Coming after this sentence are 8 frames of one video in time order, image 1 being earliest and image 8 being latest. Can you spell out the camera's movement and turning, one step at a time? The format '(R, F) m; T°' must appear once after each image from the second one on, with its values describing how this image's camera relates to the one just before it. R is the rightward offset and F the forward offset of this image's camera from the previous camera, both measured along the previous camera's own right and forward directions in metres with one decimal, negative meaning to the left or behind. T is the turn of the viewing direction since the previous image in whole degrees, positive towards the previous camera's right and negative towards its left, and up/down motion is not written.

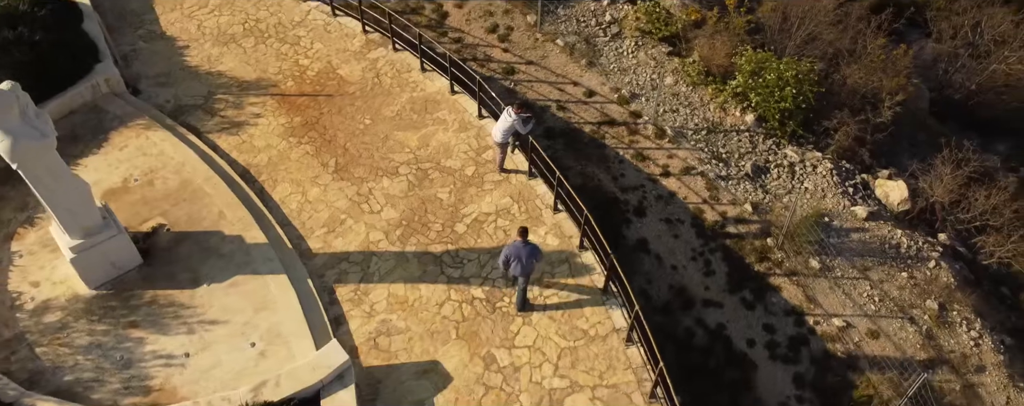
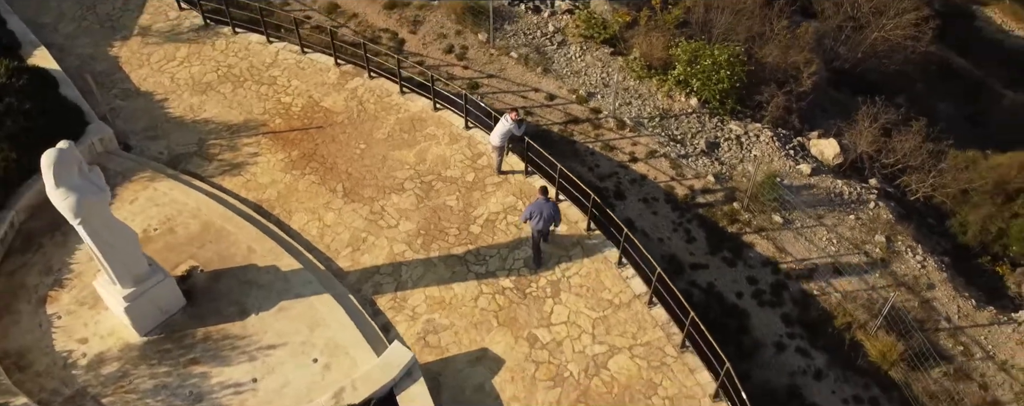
(-1.2, -0.5) m; +7°
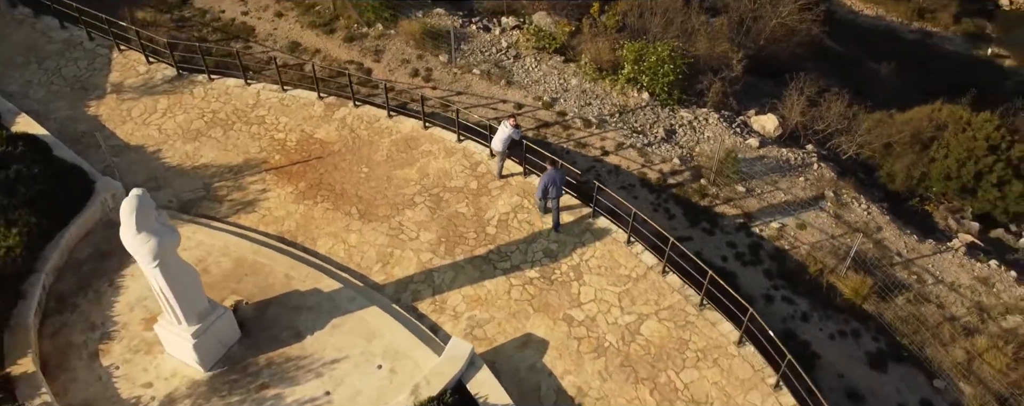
(-1.3, -0.5) m; +7°
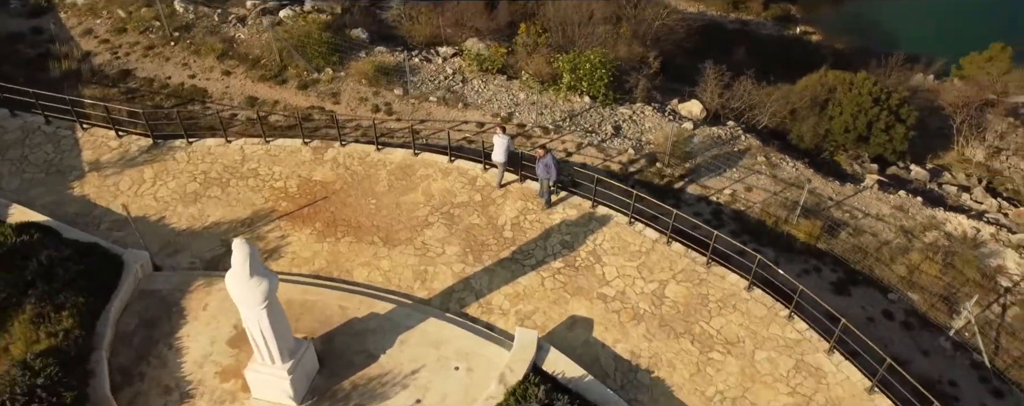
(-1.7, -0.6) m; +9°
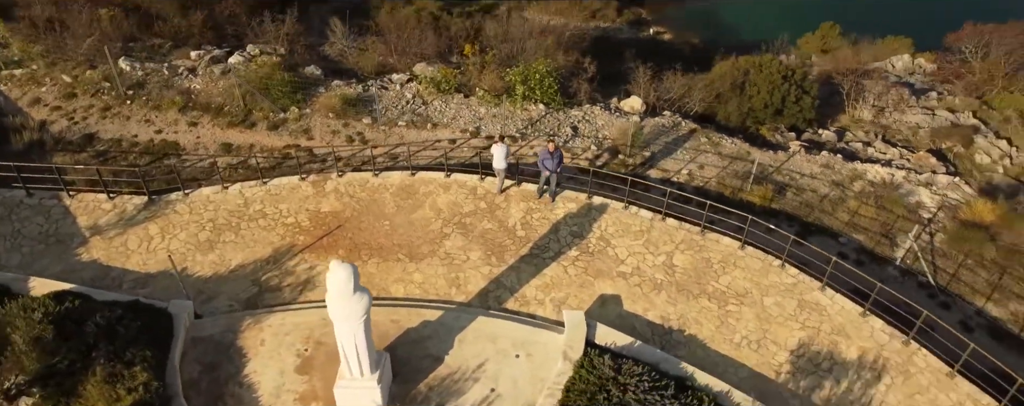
(-1.6, -0.6) m; +8°
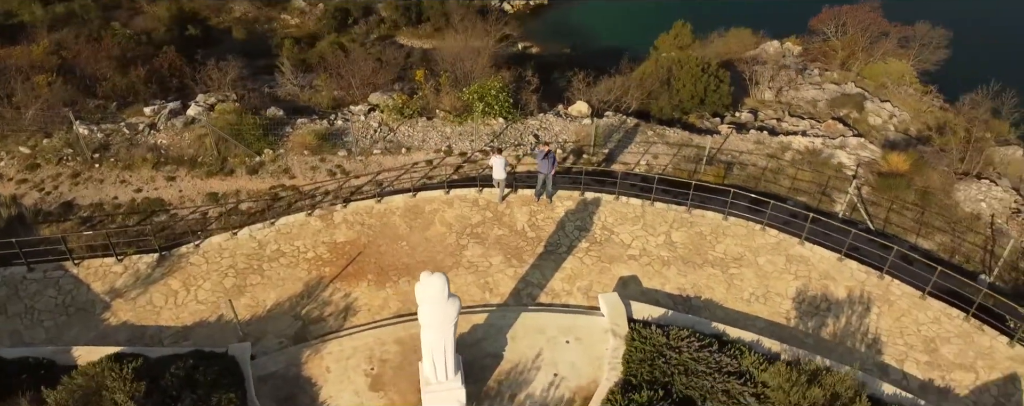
(-1.7, -0.6) m; +8°
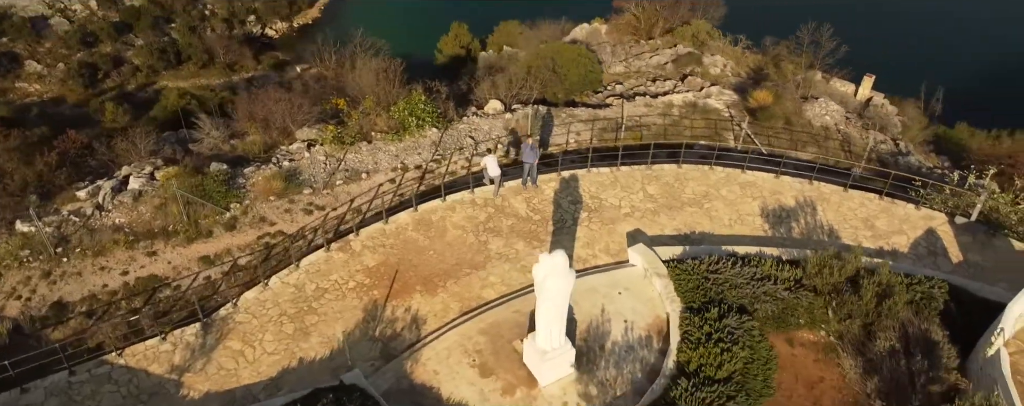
(-3.1, -0.9) m; +13°
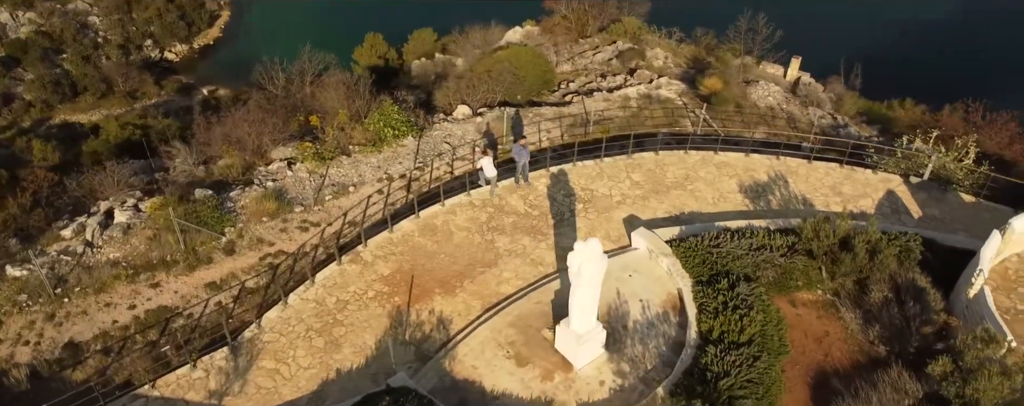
(-1.2, -0.5) m; +5°
